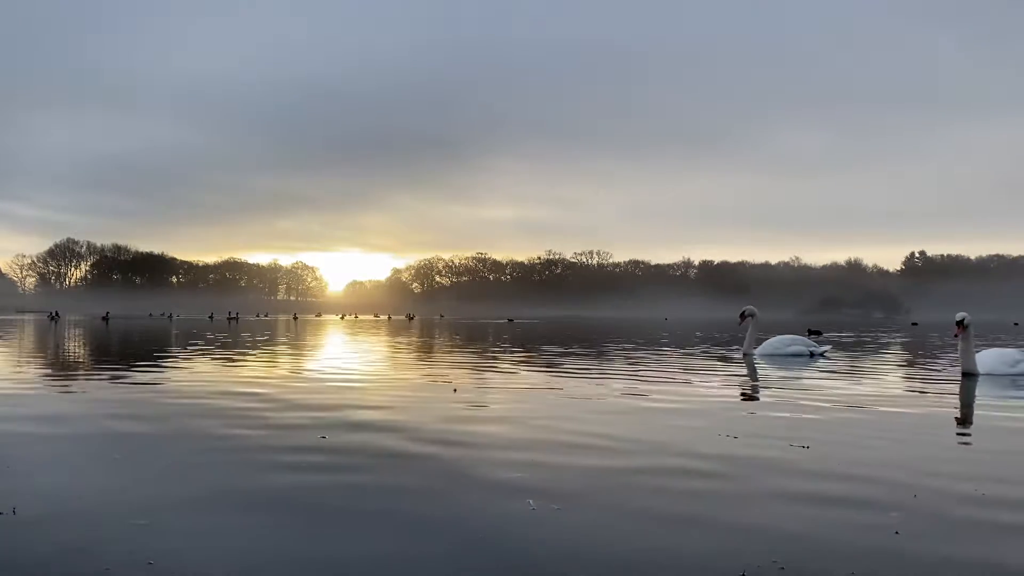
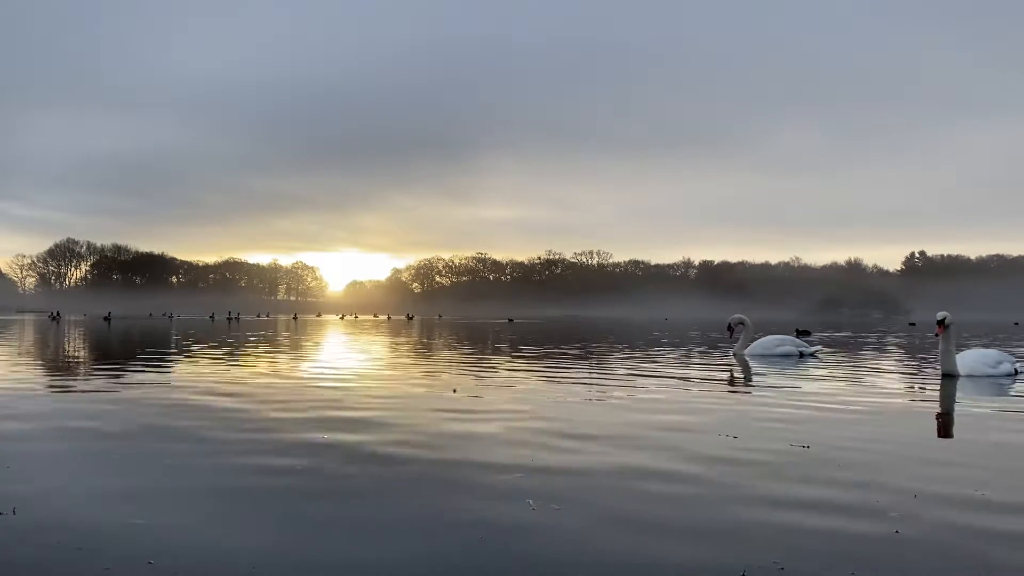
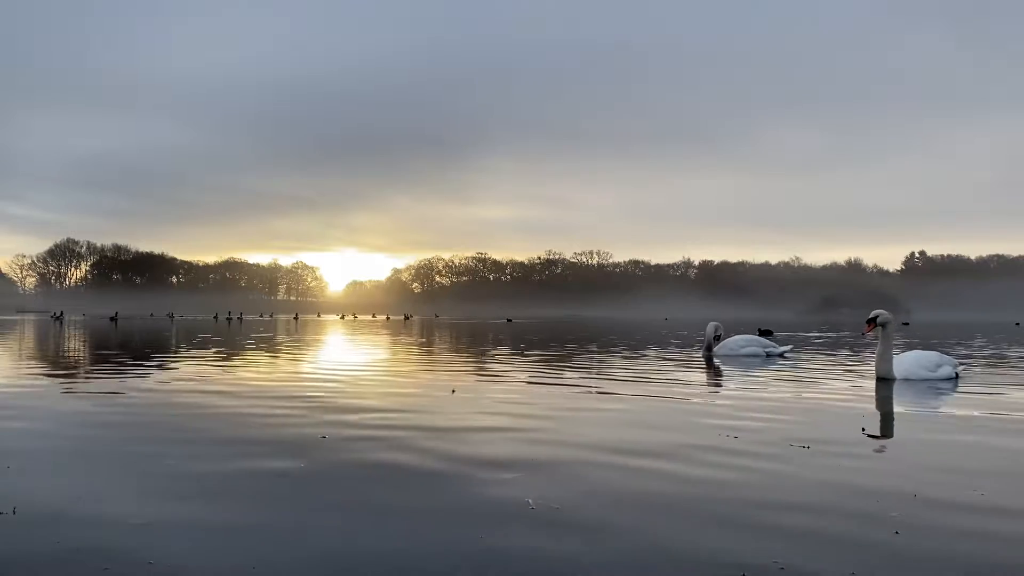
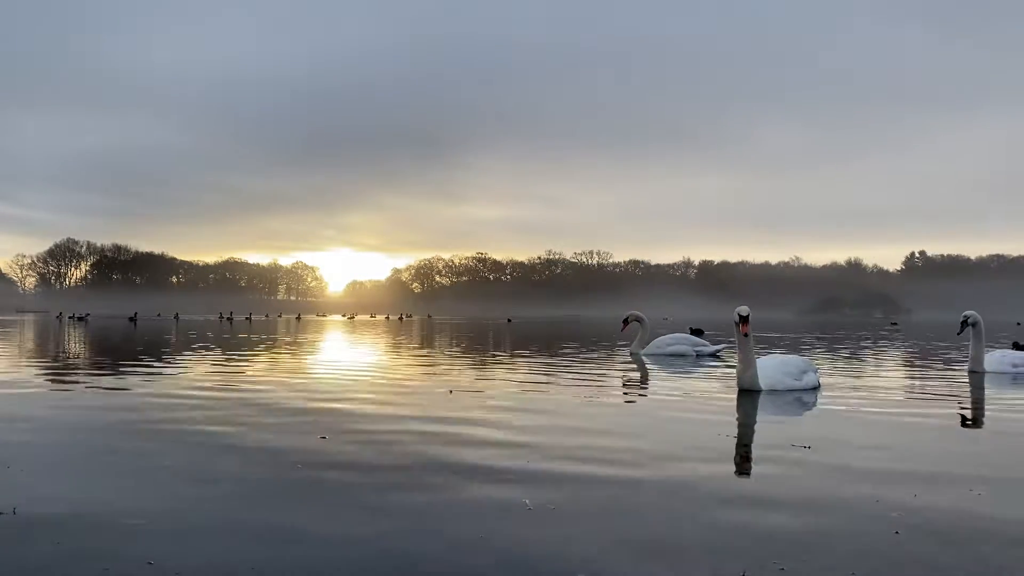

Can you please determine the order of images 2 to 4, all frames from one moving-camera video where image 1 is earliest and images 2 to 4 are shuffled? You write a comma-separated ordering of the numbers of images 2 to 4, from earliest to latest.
2, 3, 4
